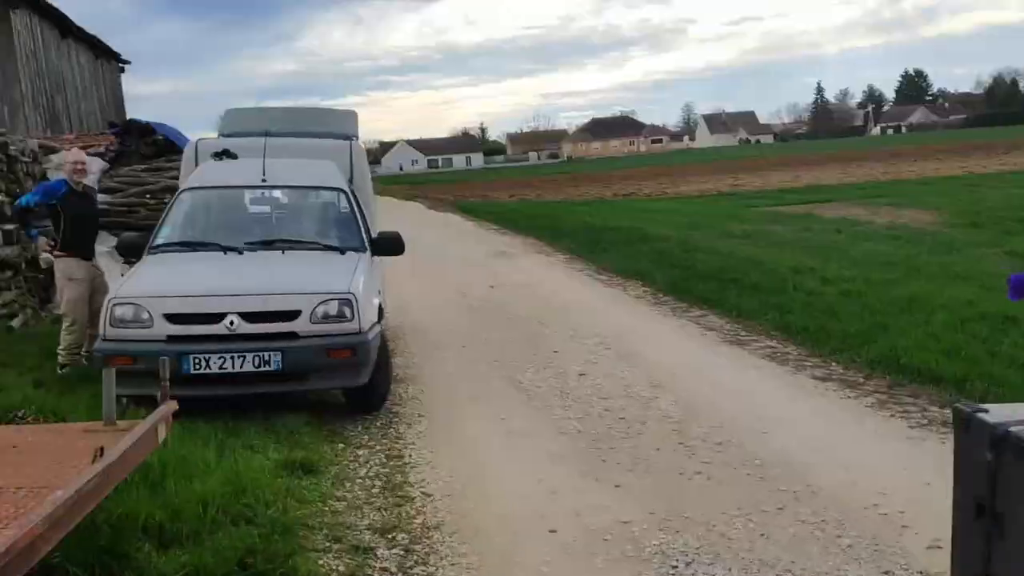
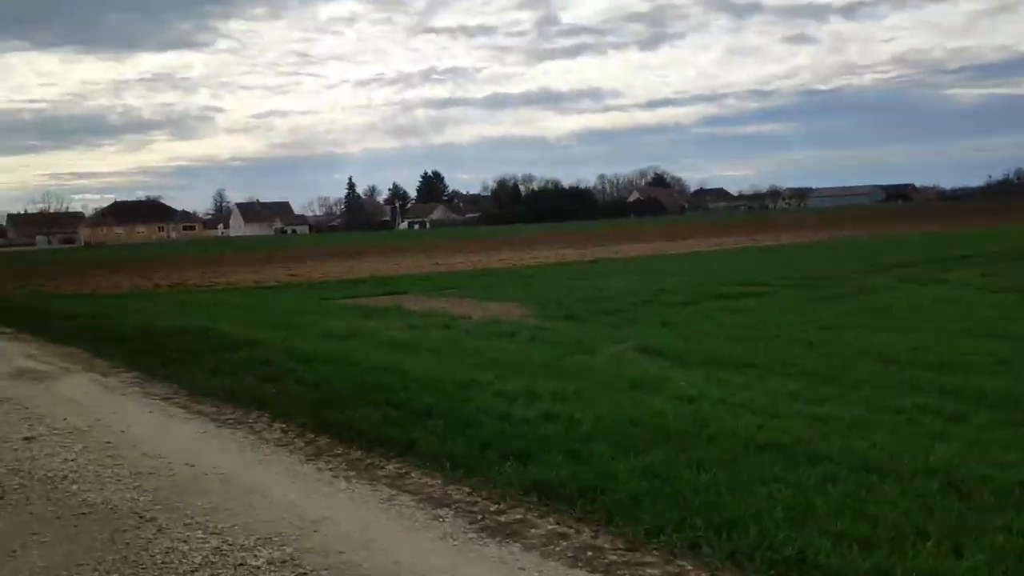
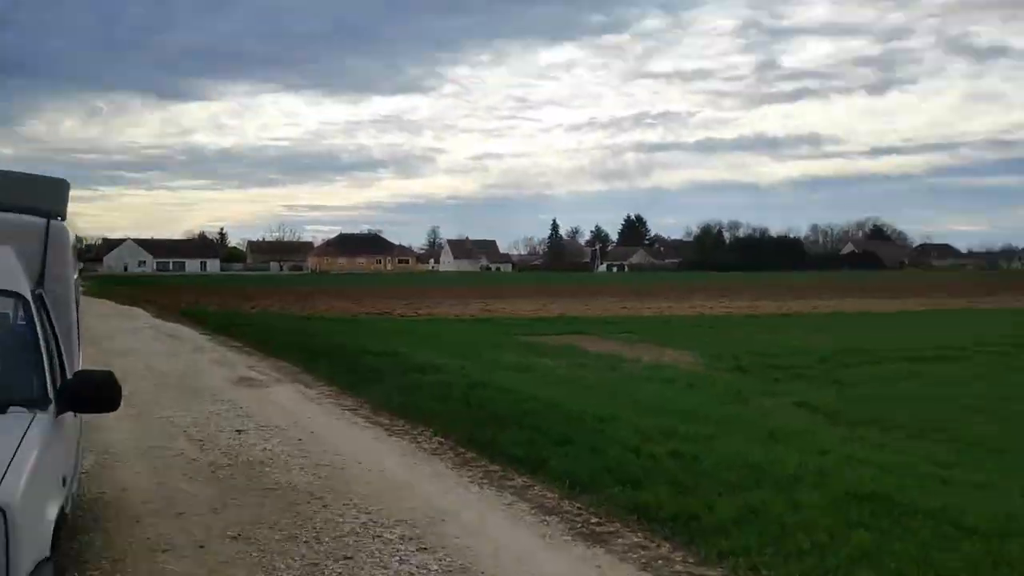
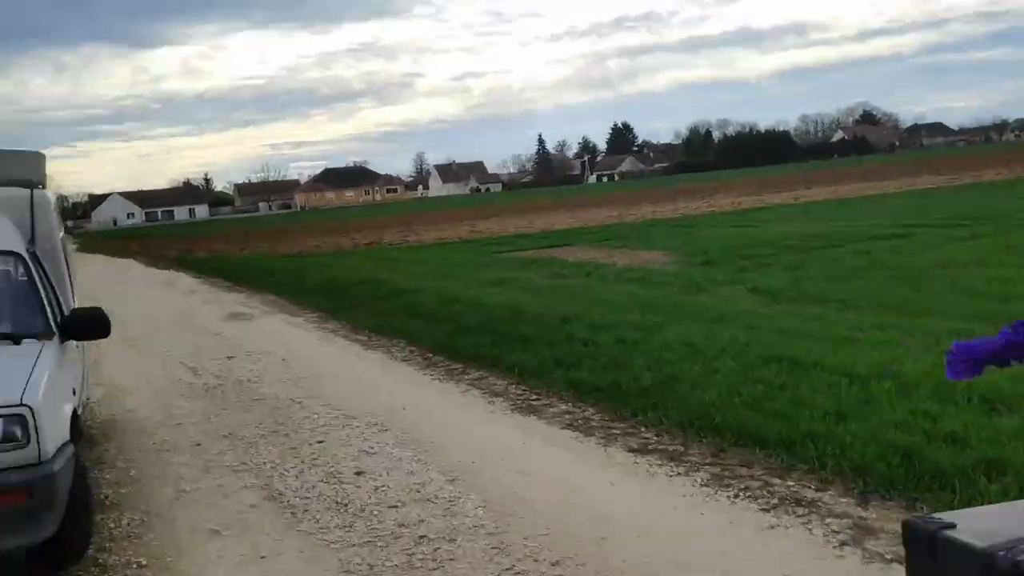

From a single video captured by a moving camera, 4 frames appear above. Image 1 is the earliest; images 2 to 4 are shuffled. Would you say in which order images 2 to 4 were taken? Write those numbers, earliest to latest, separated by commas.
4, 3, 2
